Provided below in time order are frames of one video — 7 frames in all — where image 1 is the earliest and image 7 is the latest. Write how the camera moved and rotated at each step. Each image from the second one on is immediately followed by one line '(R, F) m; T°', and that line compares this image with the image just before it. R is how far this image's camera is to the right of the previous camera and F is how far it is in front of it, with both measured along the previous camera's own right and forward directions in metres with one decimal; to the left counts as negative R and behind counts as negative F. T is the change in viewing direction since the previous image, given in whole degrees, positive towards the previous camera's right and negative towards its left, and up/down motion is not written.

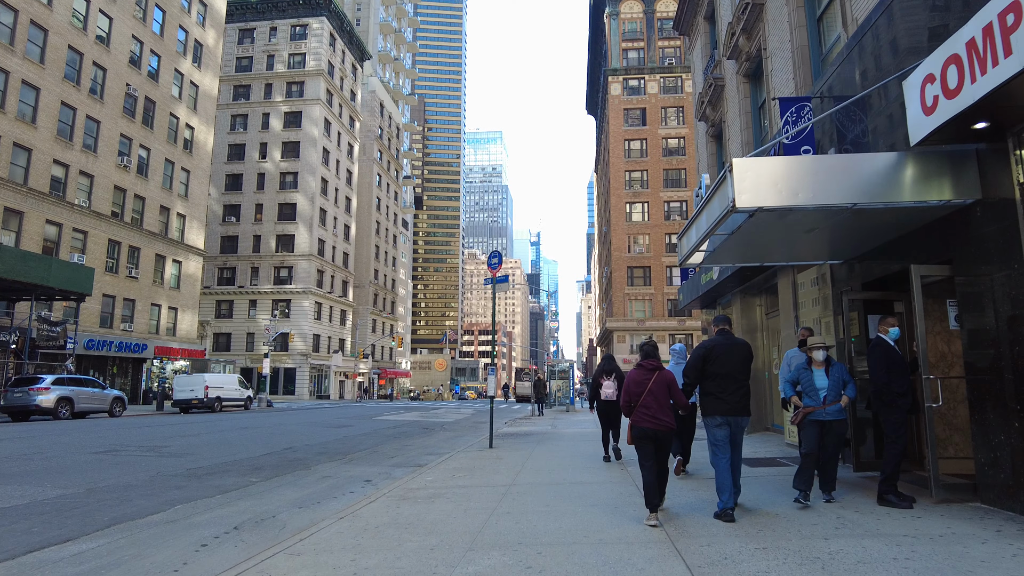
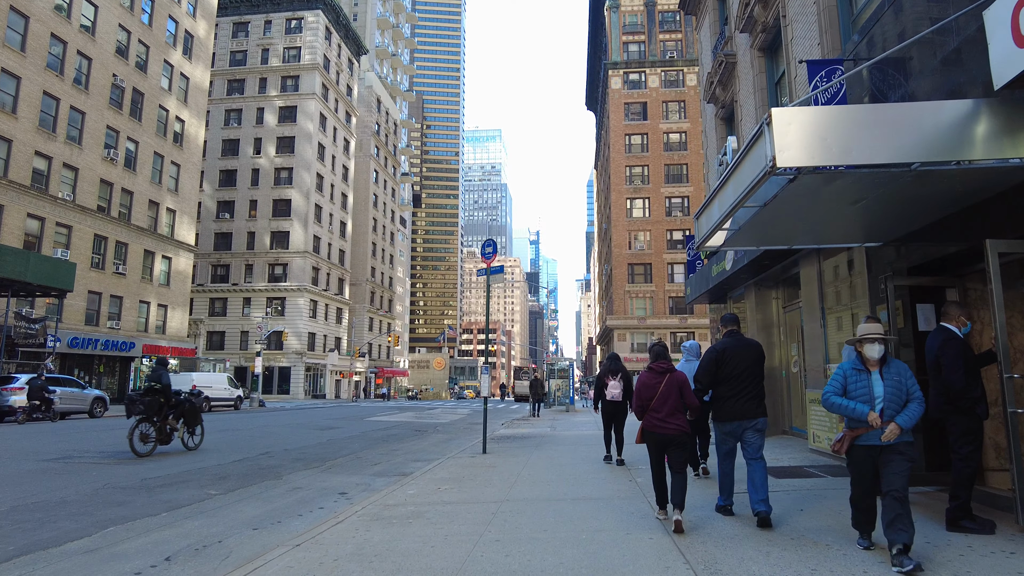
(+0.1, +1.1) m; 0°
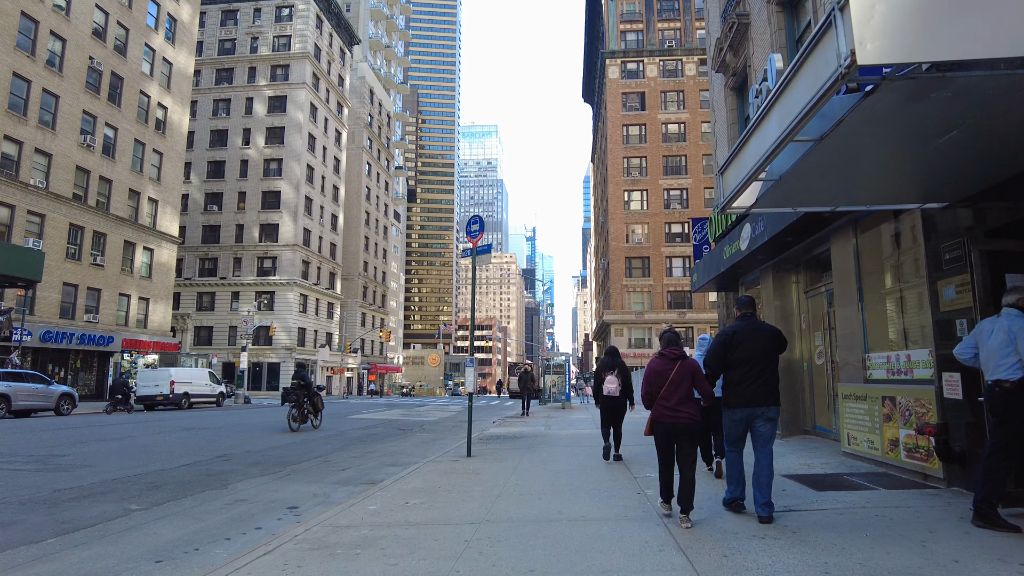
(+0.1, +1.4) m; 0°
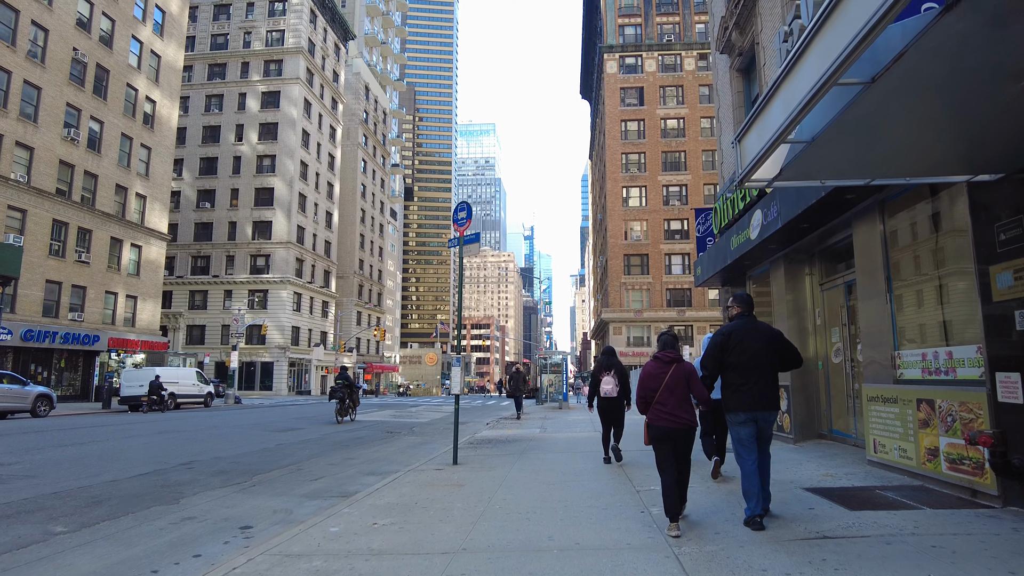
(+0.1, +0.9) m; 0°
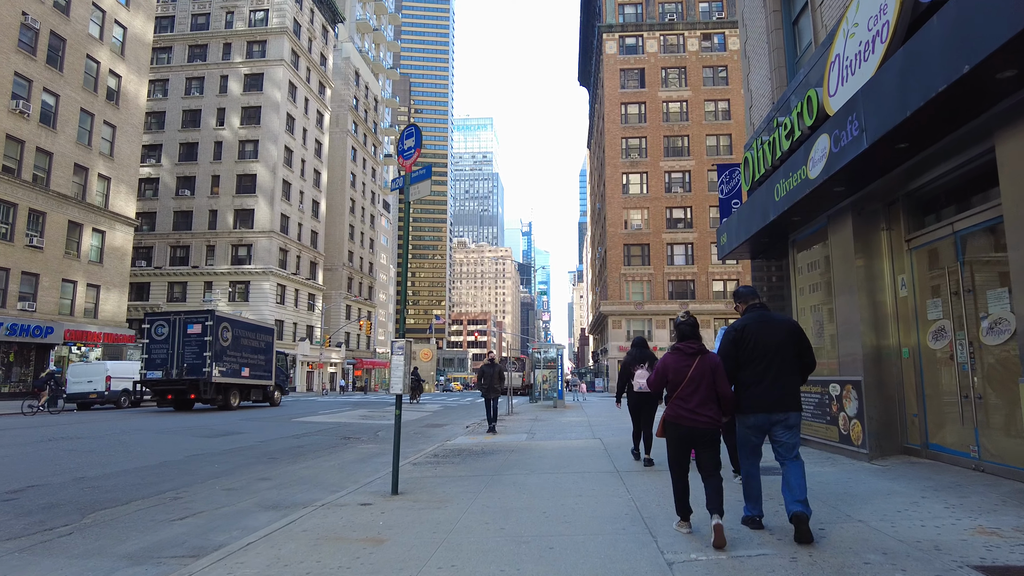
(+0.4, +3.0) m; 0°
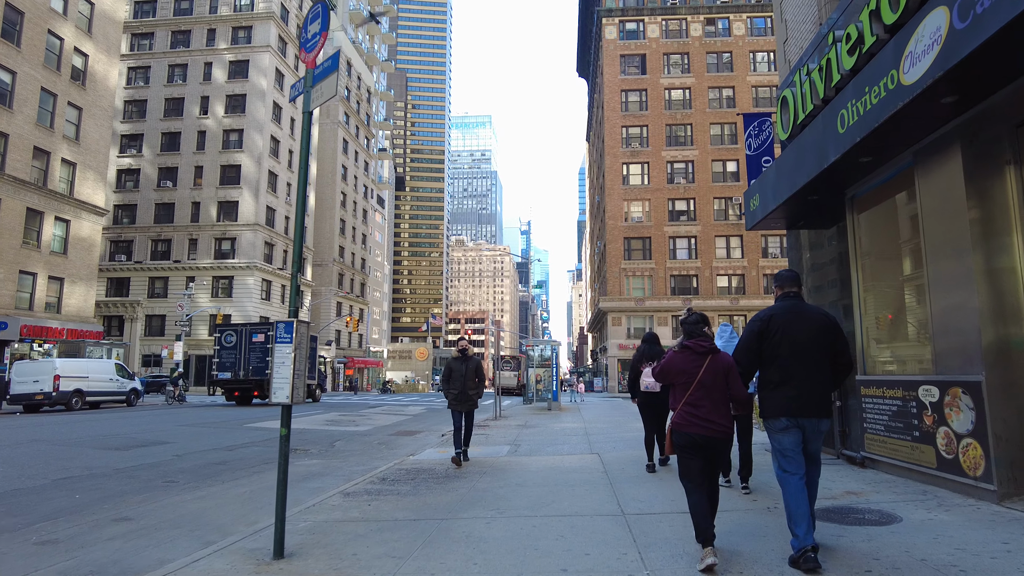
(+0.4, +2.5) m; 0°
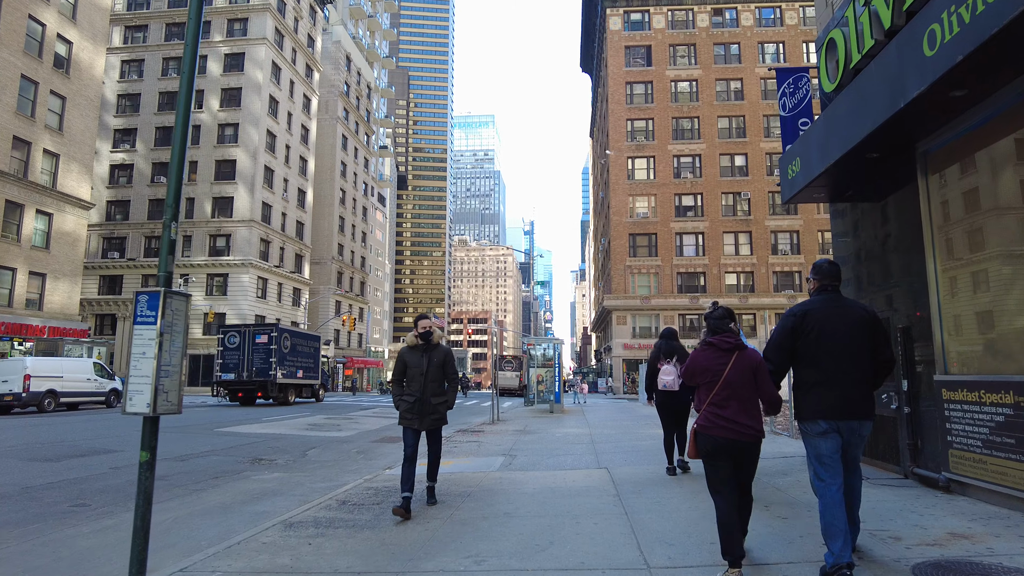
(+0.1, +1.6) m; 0°
